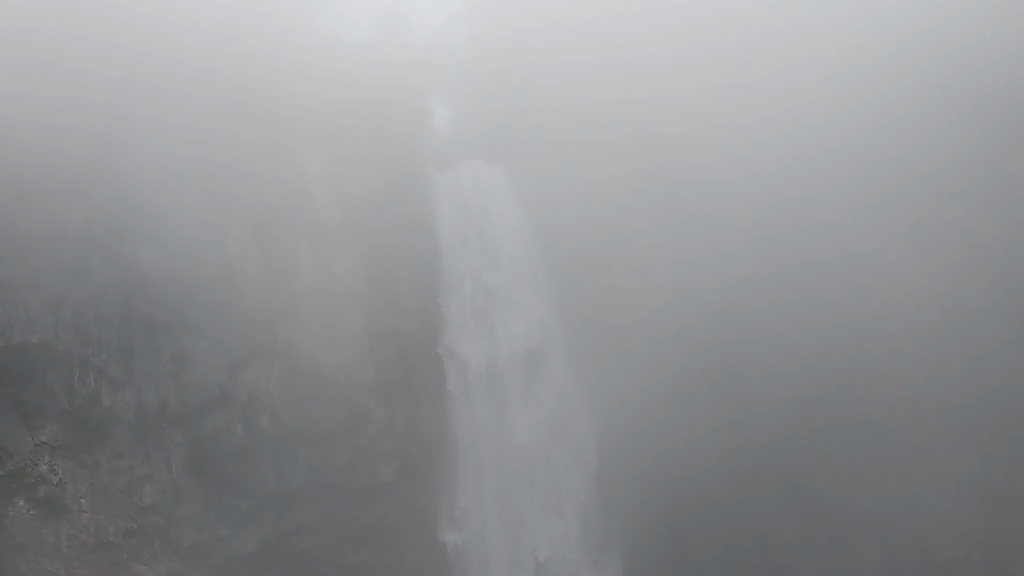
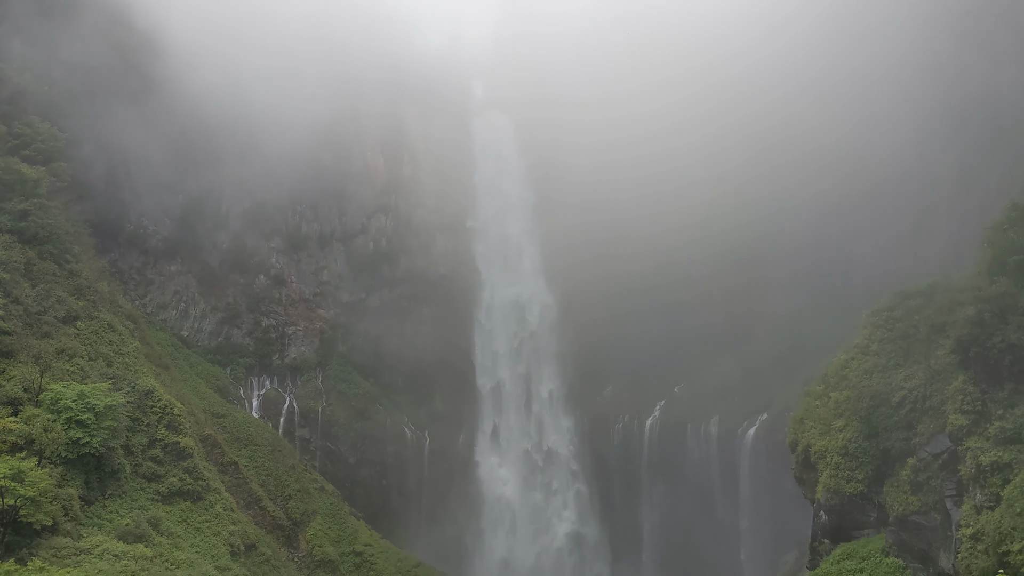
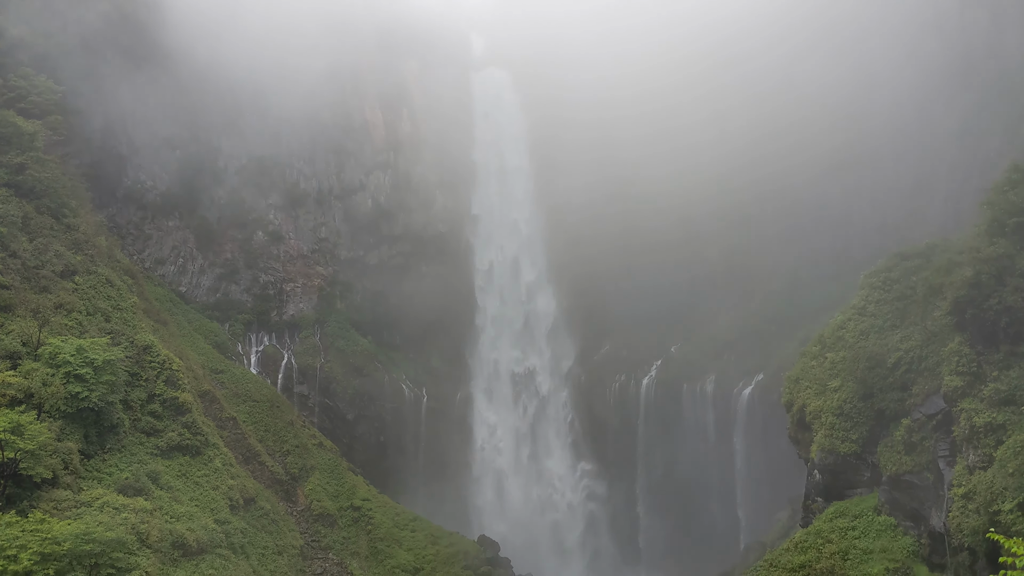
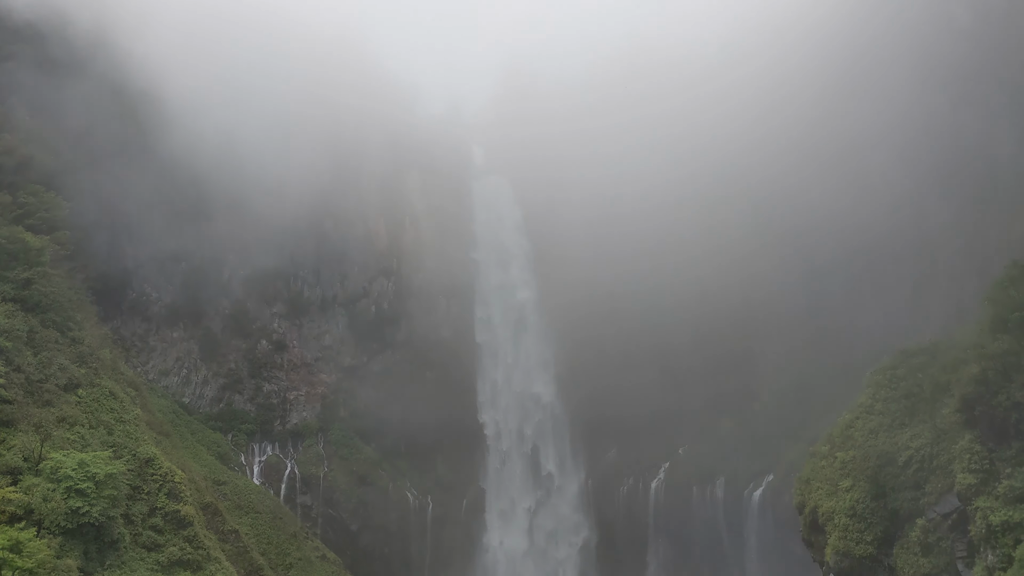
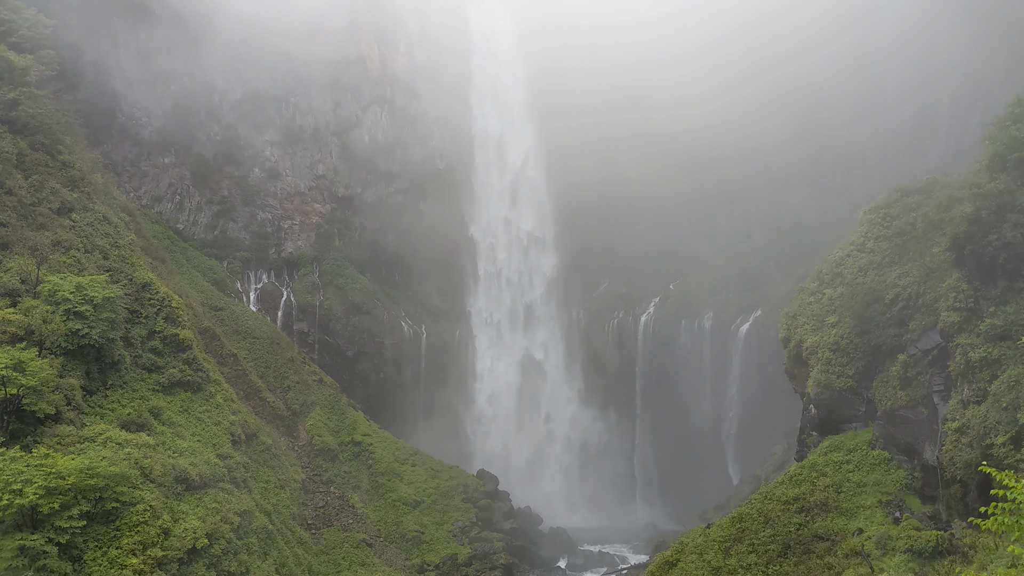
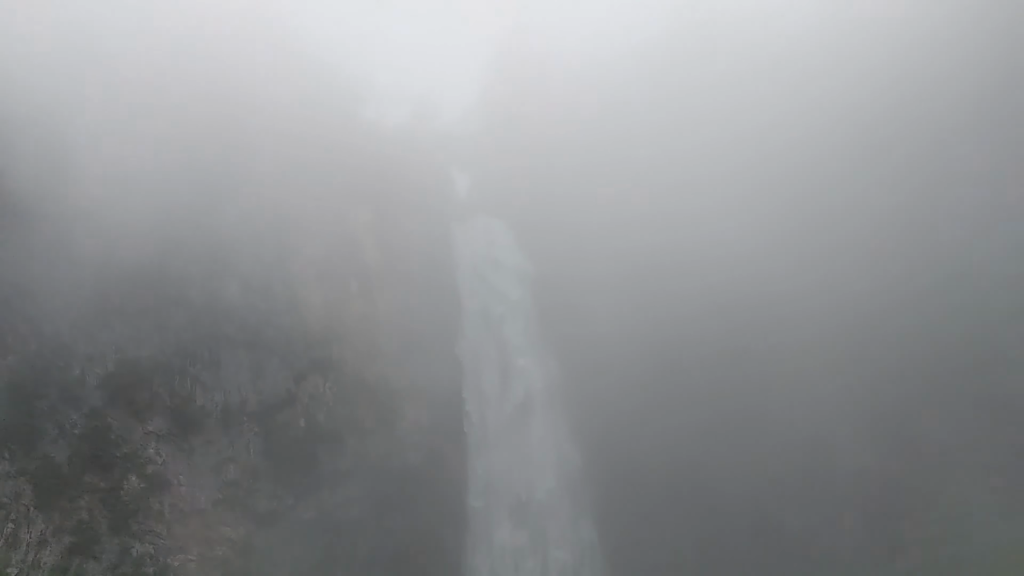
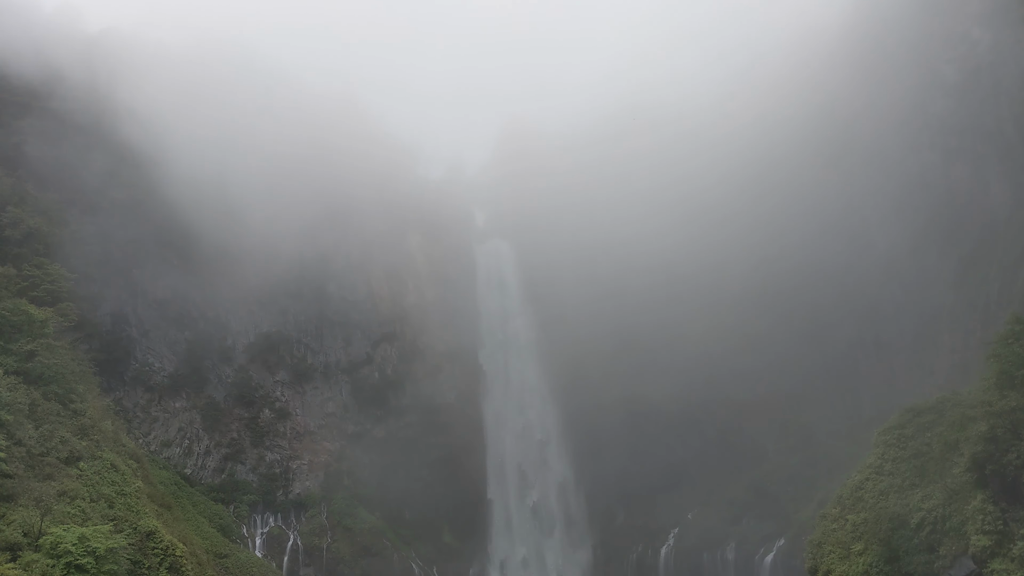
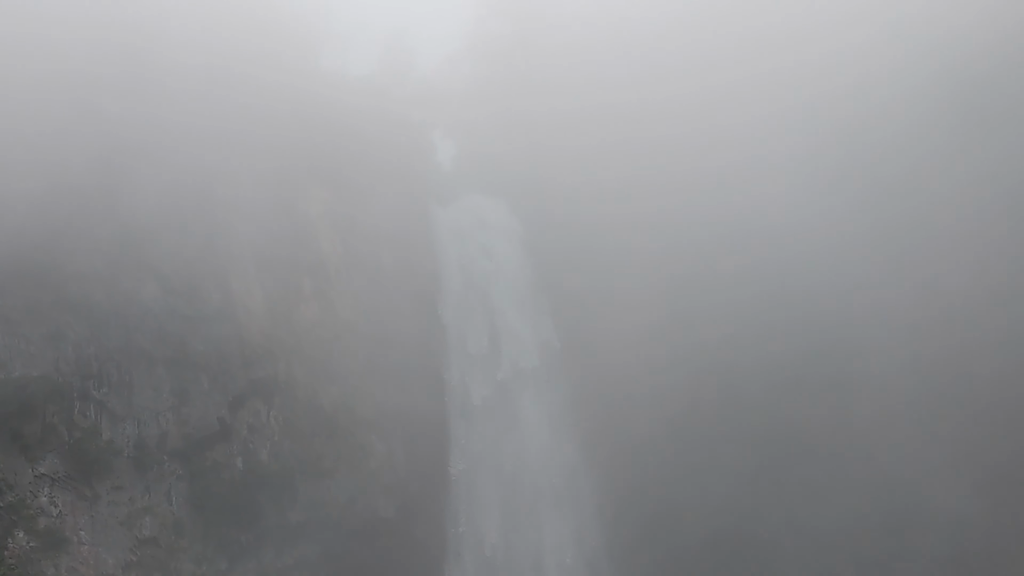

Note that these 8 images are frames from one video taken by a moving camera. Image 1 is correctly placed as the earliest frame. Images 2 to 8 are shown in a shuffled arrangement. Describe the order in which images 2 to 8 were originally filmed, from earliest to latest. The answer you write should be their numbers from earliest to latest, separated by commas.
8, 6, 7, 4, 2, 3, 5
